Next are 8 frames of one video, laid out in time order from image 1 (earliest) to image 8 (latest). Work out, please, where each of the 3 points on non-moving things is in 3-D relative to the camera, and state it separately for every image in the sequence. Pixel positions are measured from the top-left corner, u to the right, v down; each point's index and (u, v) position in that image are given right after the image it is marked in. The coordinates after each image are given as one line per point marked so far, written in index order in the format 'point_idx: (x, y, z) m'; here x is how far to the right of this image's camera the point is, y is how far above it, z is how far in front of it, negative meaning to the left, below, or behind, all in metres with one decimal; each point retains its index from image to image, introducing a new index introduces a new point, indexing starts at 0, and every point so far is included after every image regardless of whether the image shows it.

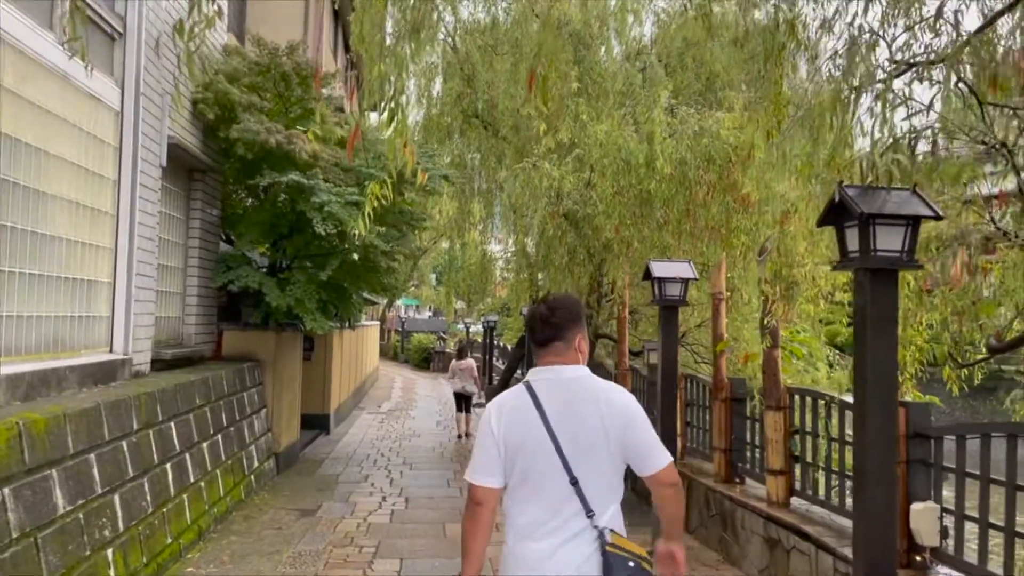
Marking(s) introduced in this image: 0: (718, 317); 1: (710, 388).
0: (+1.9, -0.3, +7.5) m
1: (+1.8, -0.9, +7.8) m
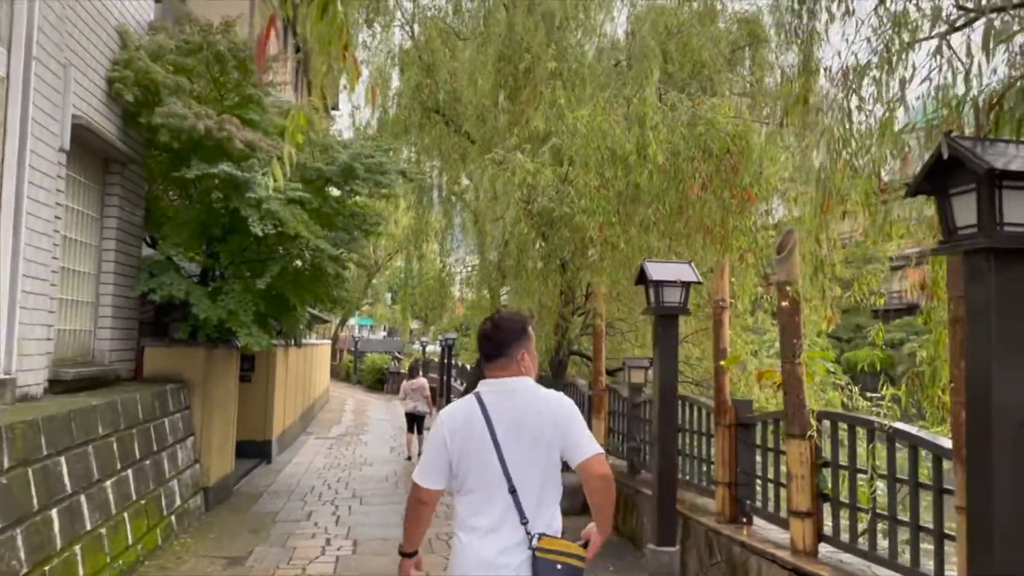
0: (+1.6, -0.3, +6.5) m
1: (+1.6, -1.0, +6.7) m
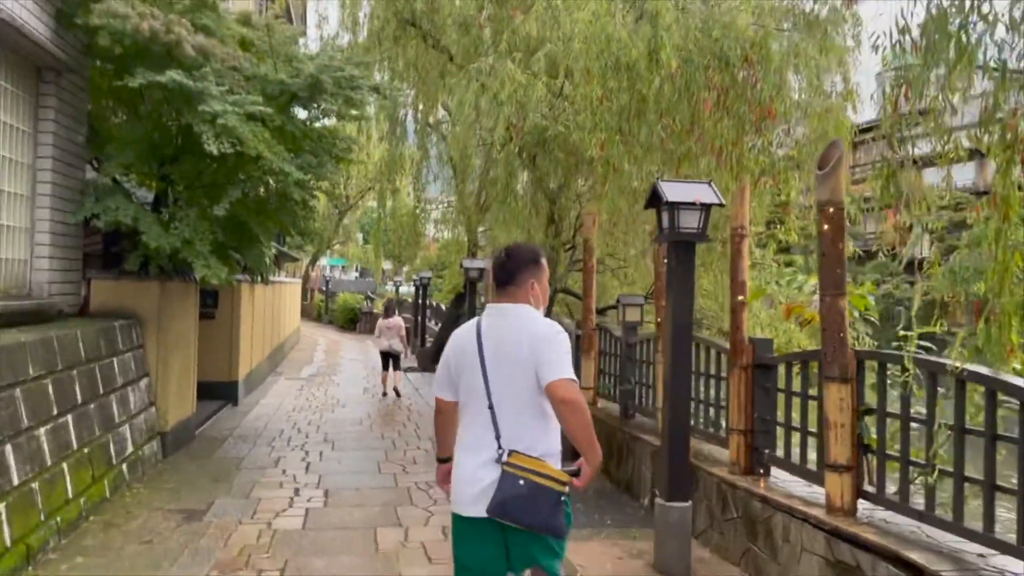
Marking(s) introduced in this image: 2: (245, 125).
0: (+1.6, +0.2, +5.7) m
1: (+1.5, -0.5, +6.1) m
2: (-2.5, +1.5, +7.8) m
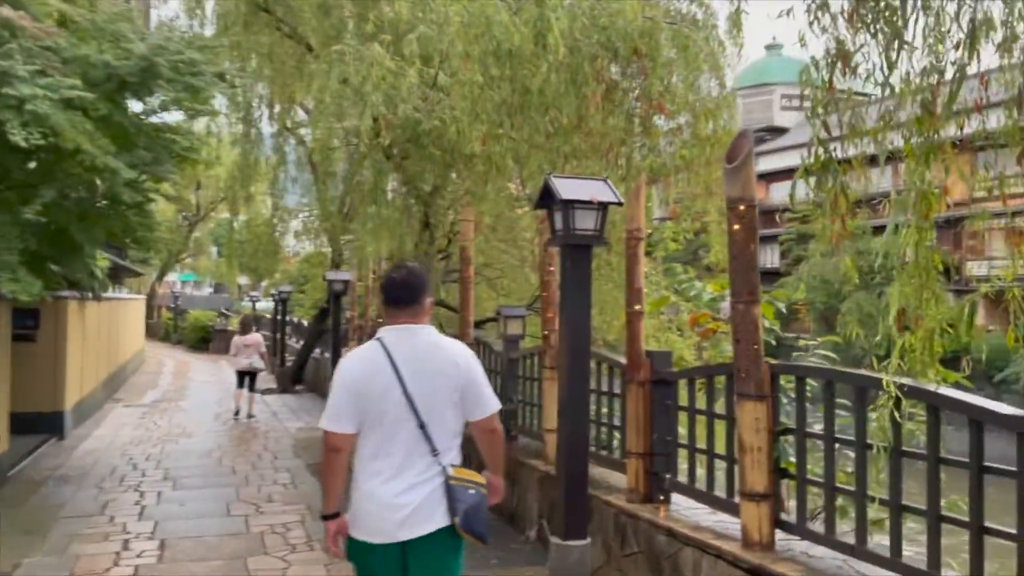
0: (+0.8, +0.1, +5.2) m
1: (+0.7, -0.5, +5.5) m
2: (-3.6, +1.4, +6.7) m
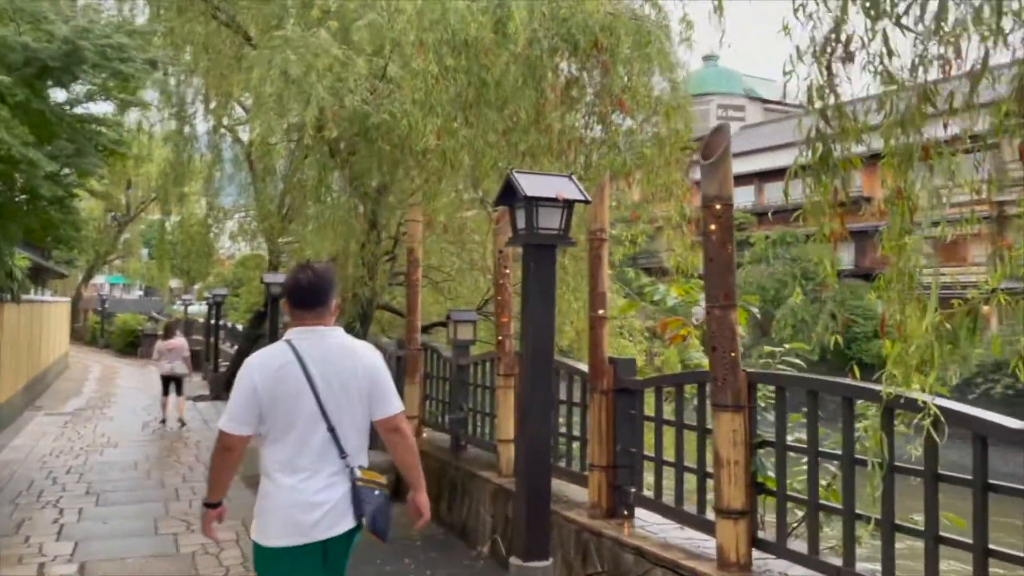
0: (+0.5, +0.1, +5.0) m
1: (+0.4, -0.5, +5.2) m
2: (-3.9, +1.4, +6.1) m
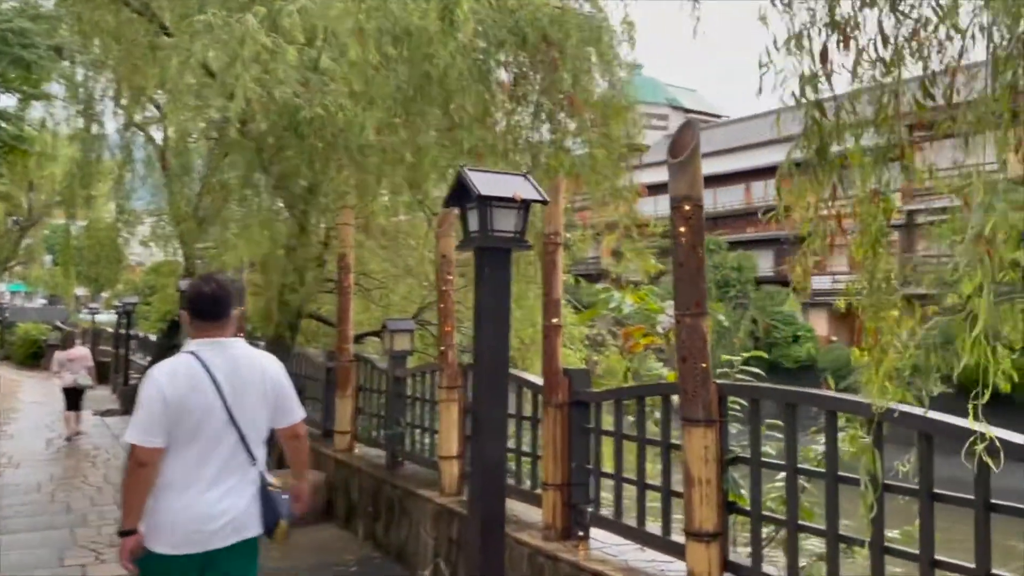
0: (+0.2, +0.1, +4.7) m
1: (+0.1, -0.6, +4.9) m
2: (-4.3, +1.3, +5.4) m
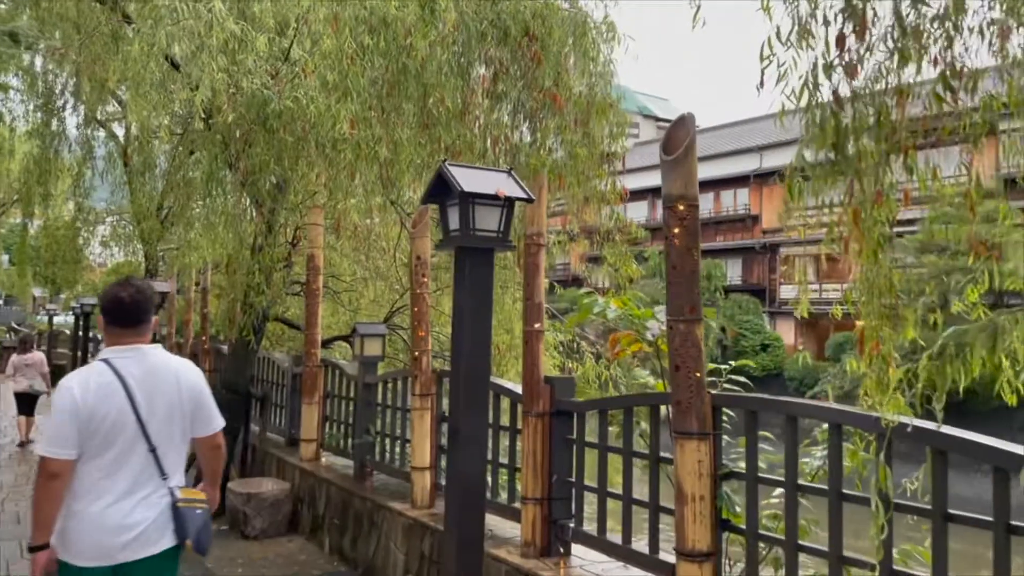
0: (+0.1, 0.0, +4.5) m
1: (0.0, -0.6, +4.7) m
2: (-4.4, +1.4, +5.0) m
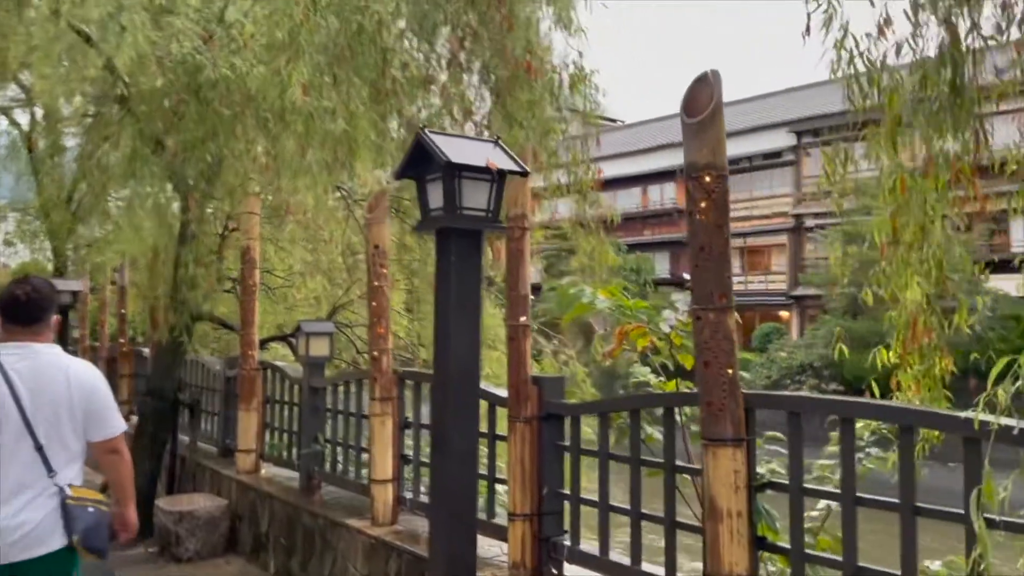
0: (0.0, +0.1, +3.9) m
1: (-0.1, -0.6, +4.2) m
2: (-4.6, +1.4, +4.1) m
